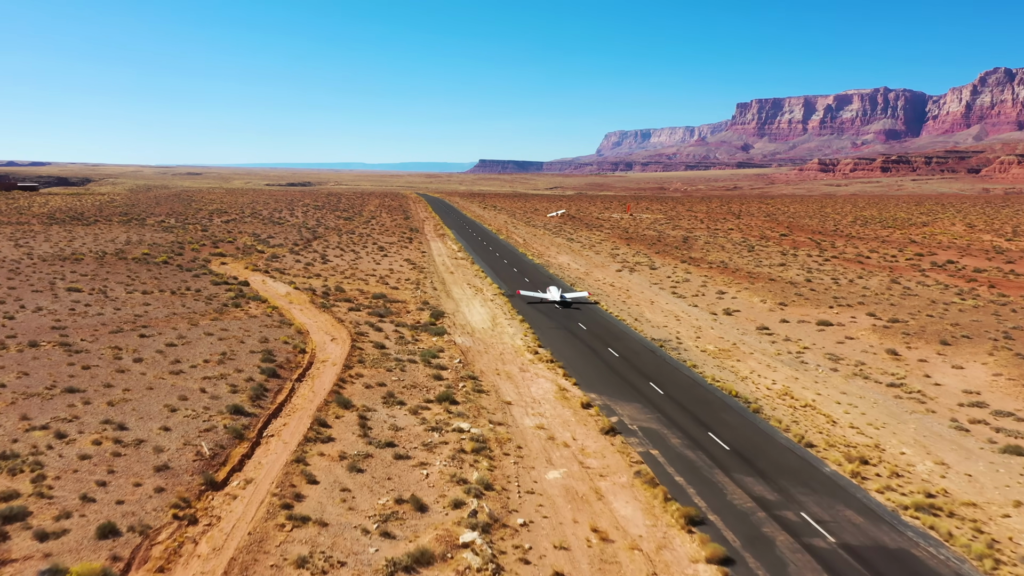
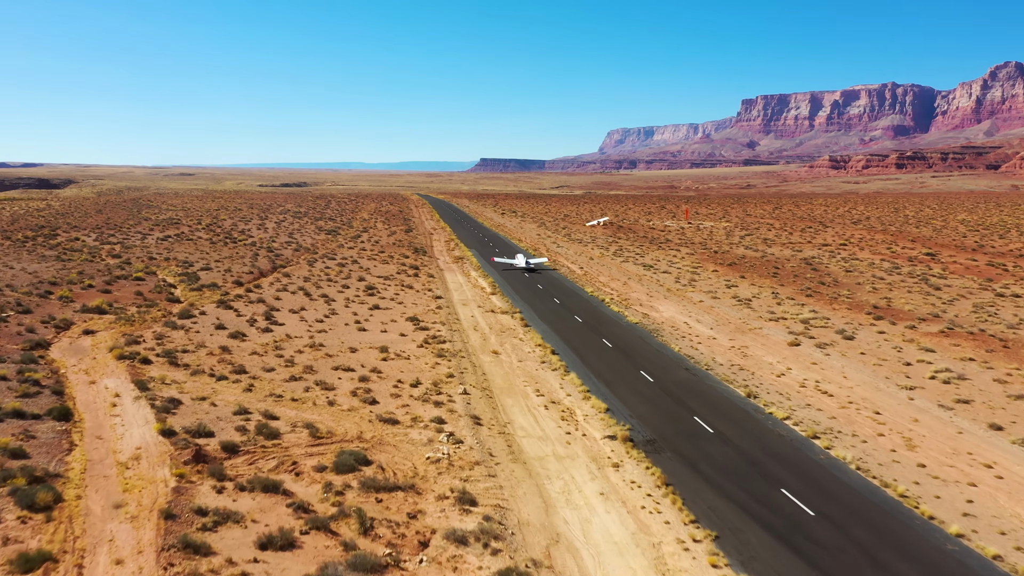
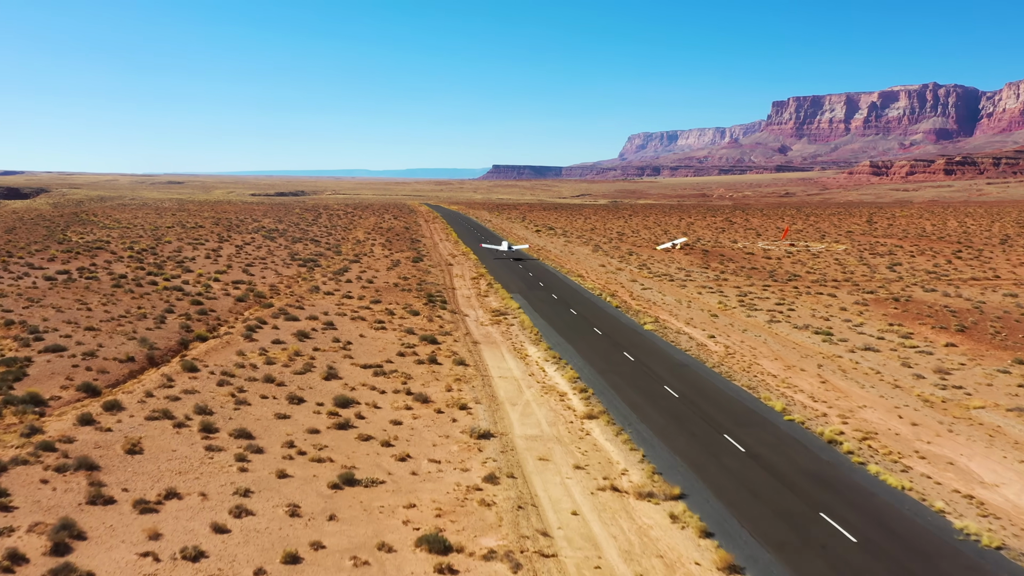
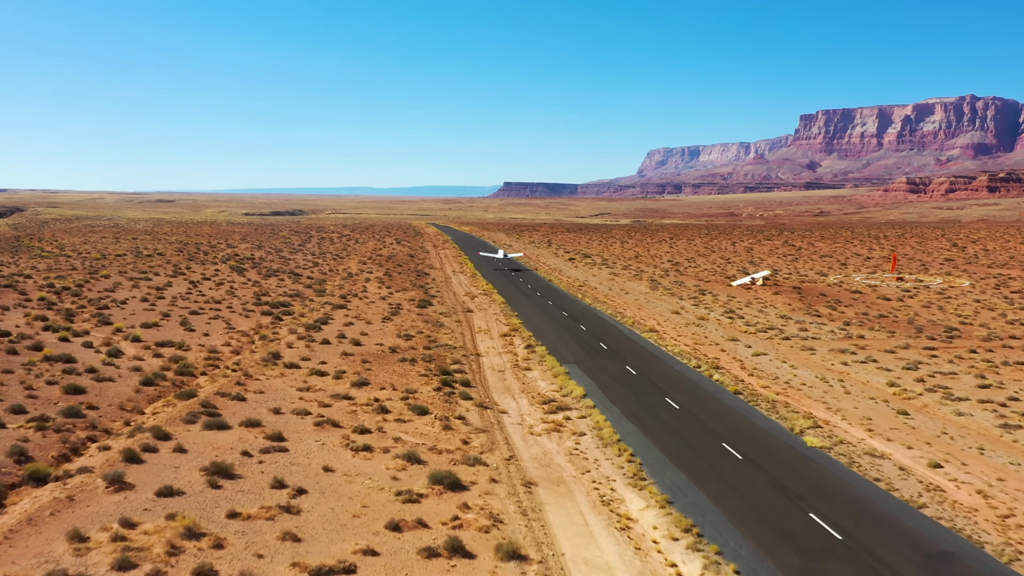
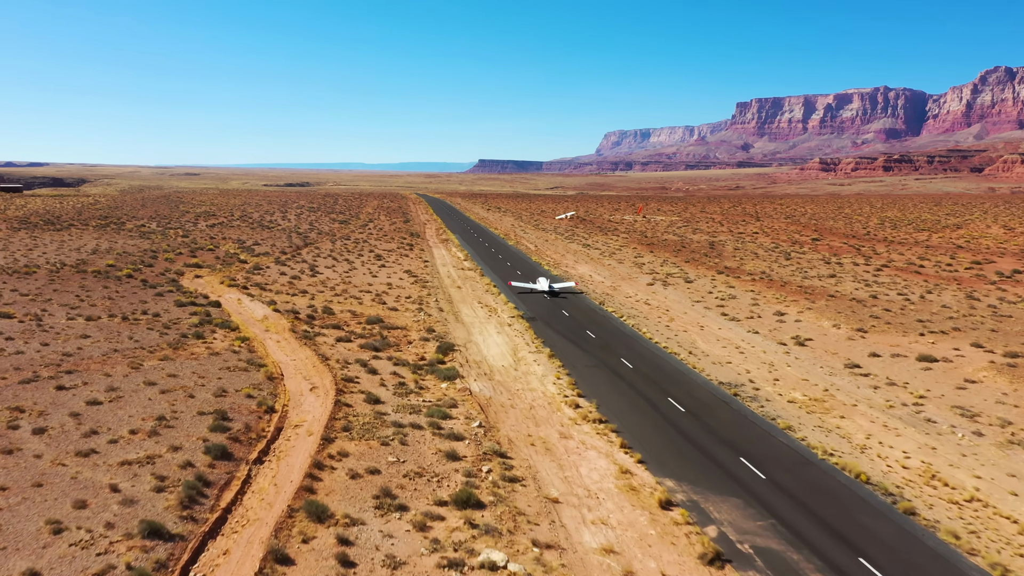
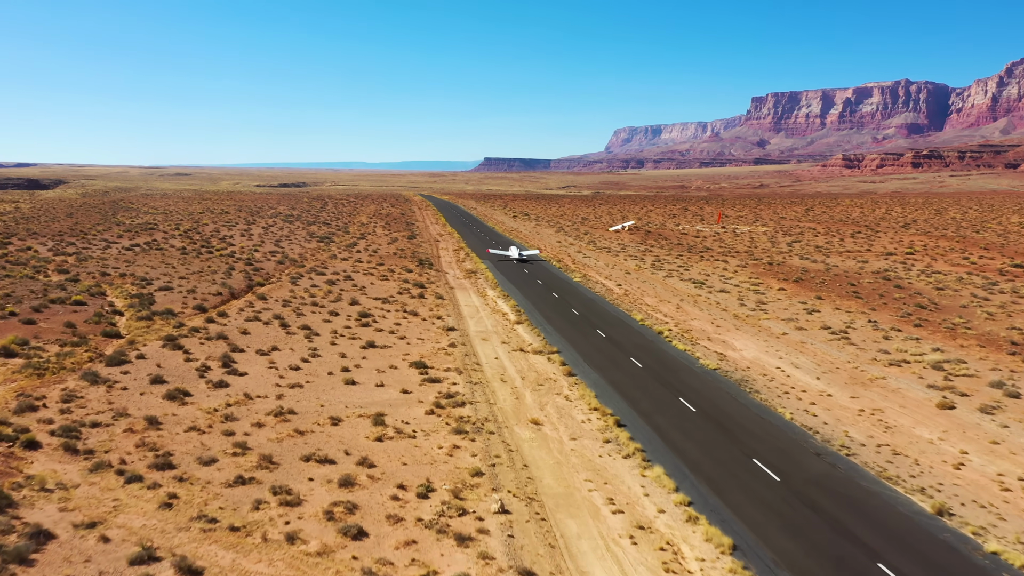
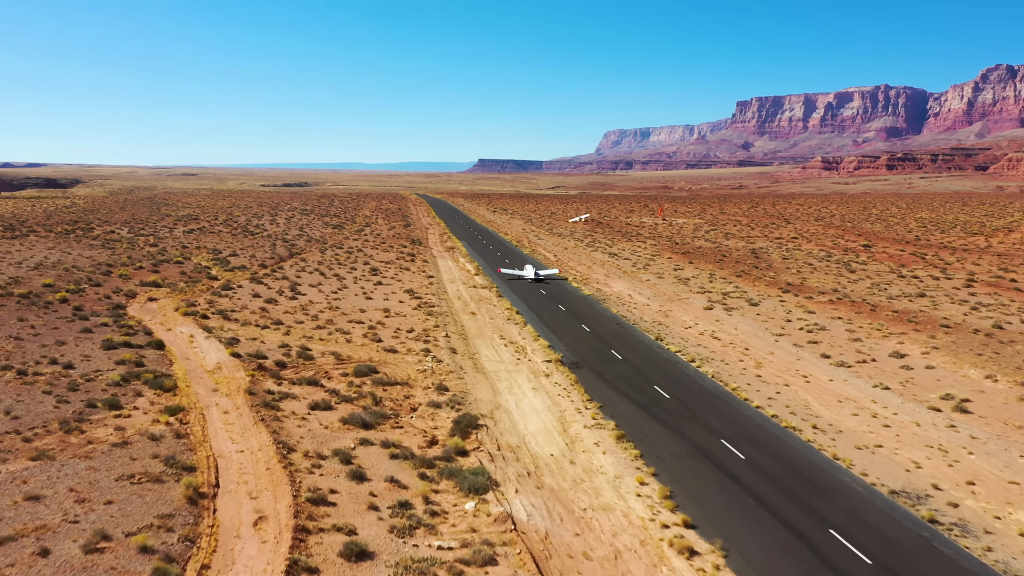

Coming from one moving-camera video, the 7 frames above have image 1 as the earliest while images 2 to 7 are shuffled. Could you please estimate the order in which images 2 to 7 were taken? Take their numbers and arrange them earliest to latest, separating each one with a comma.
5, 7, 2, 6, 3, 4
